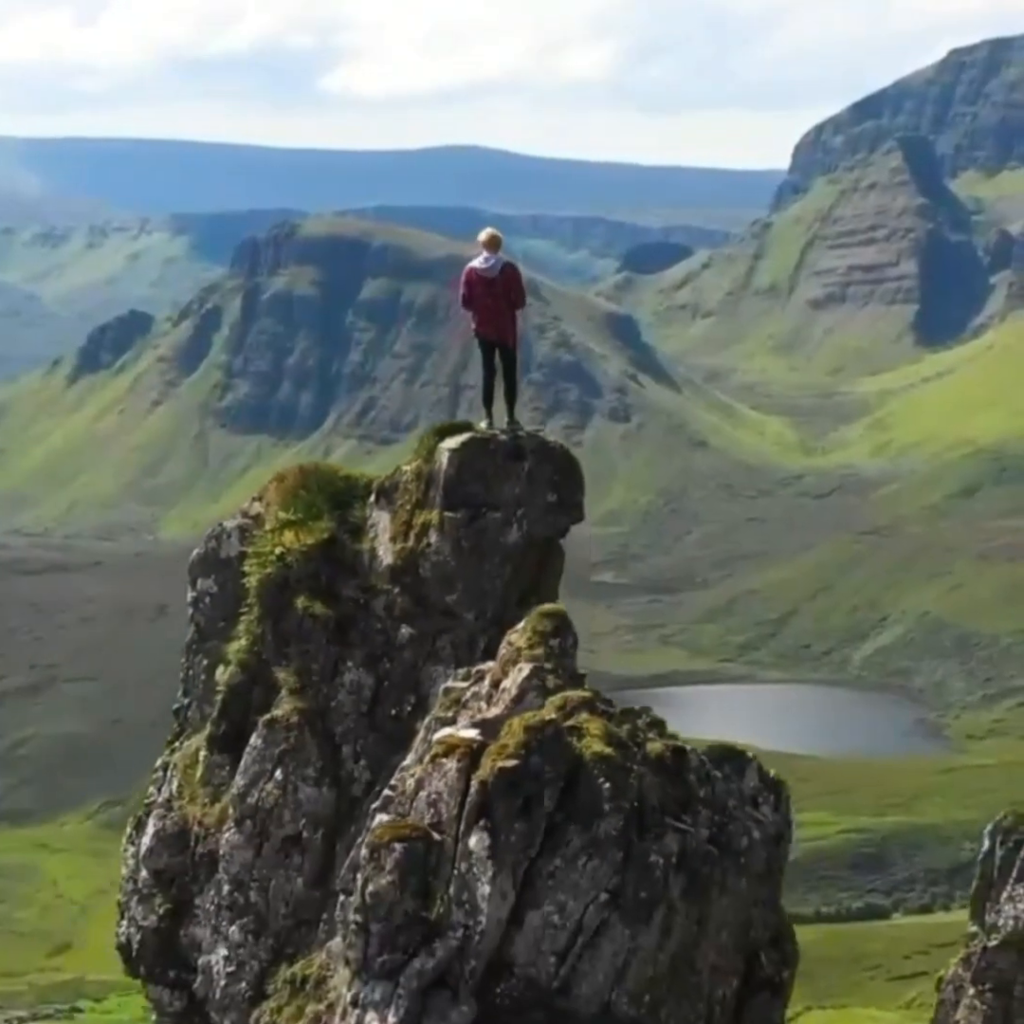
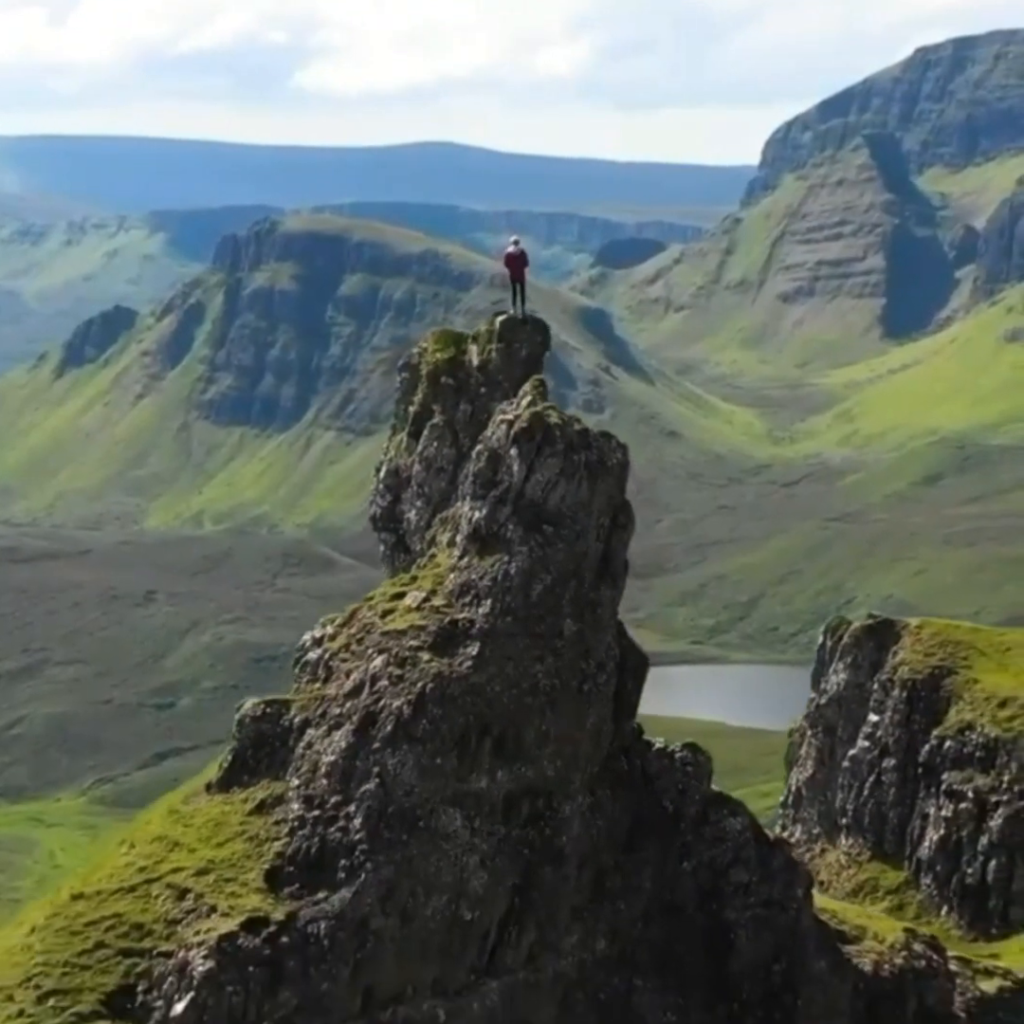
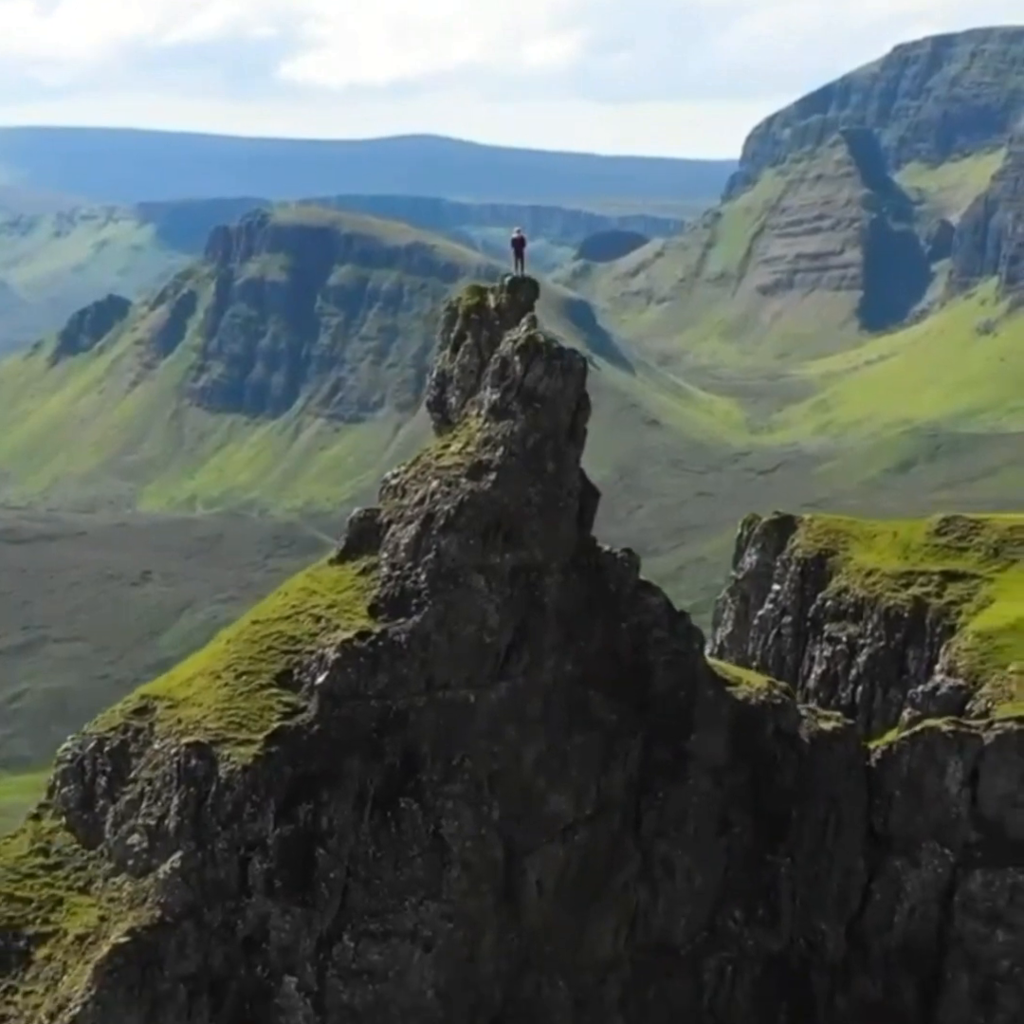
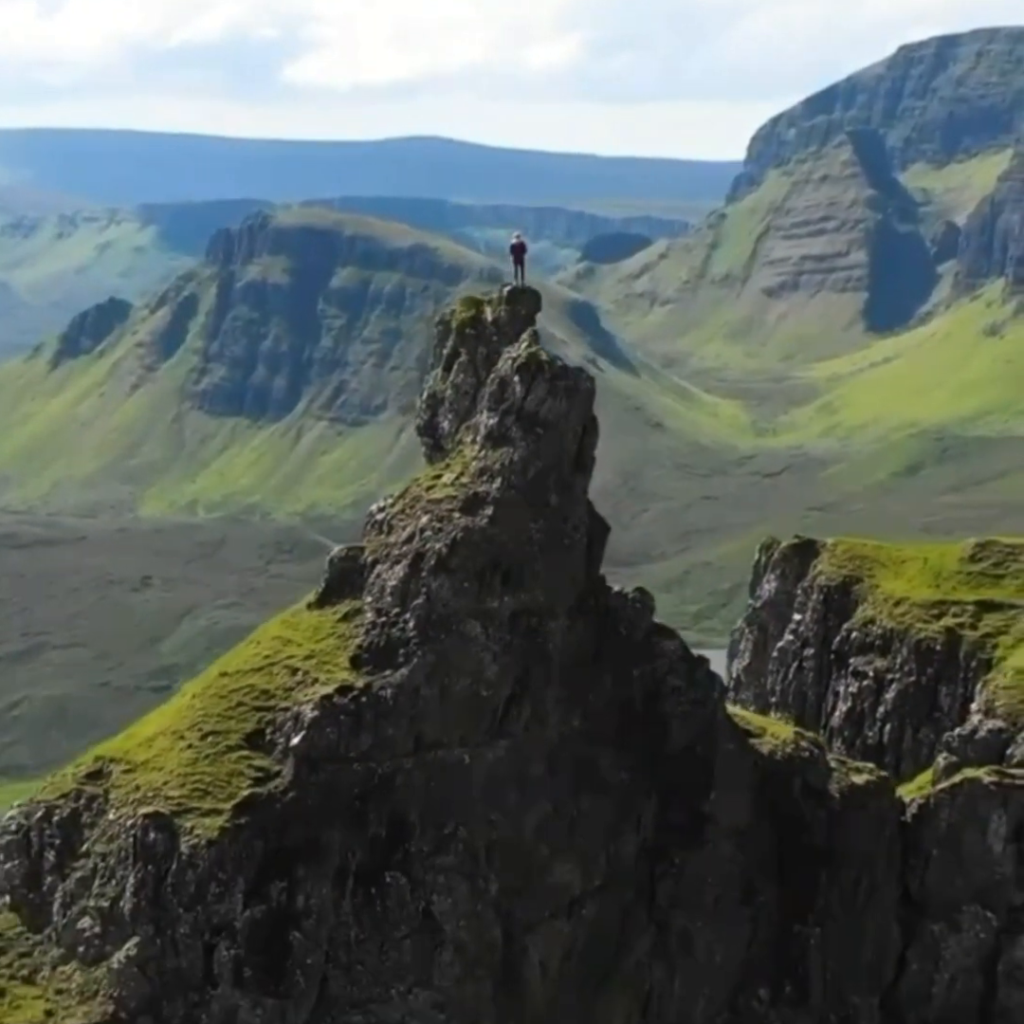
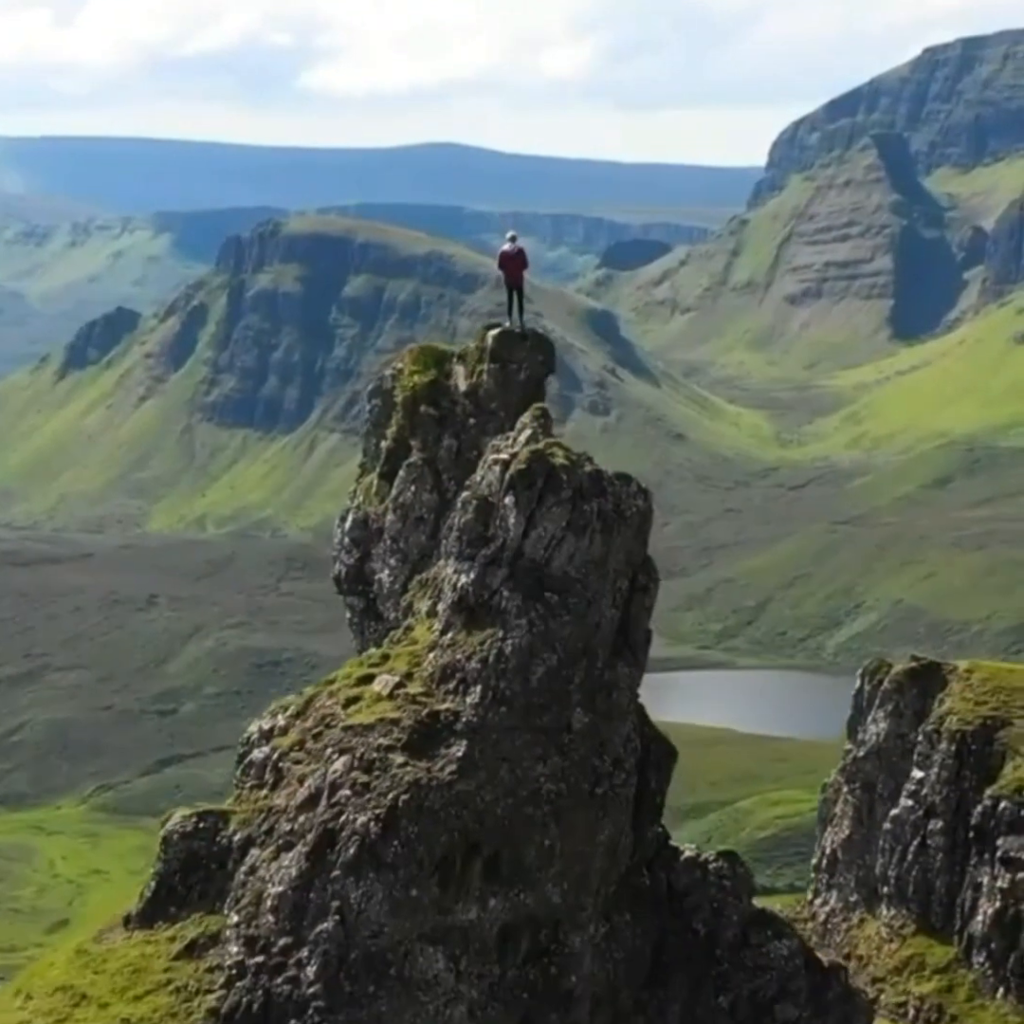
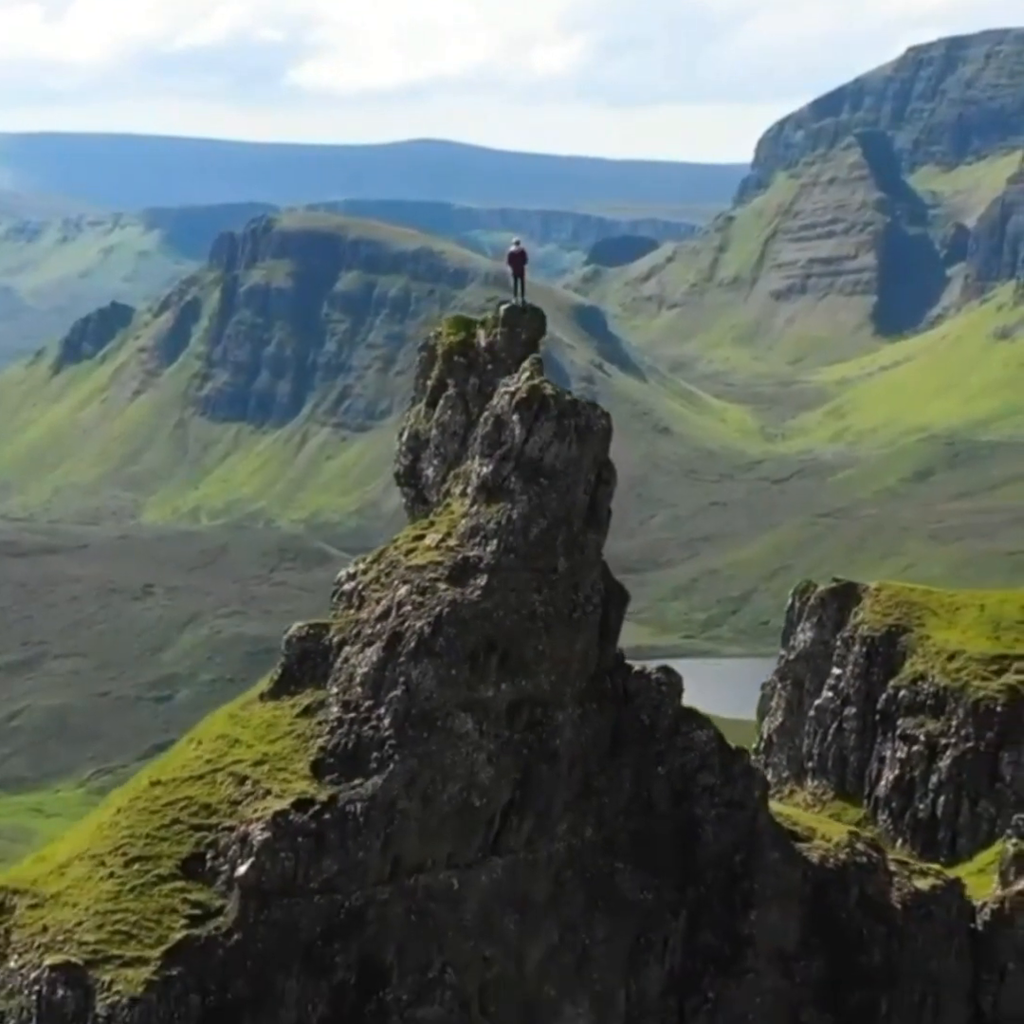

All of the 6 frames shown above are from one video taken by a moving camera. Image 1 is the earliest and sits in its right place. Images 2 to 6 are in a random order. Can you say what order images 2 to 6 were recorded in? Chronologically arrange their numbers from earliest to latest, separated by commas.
5, 2, 6, 4, 3
